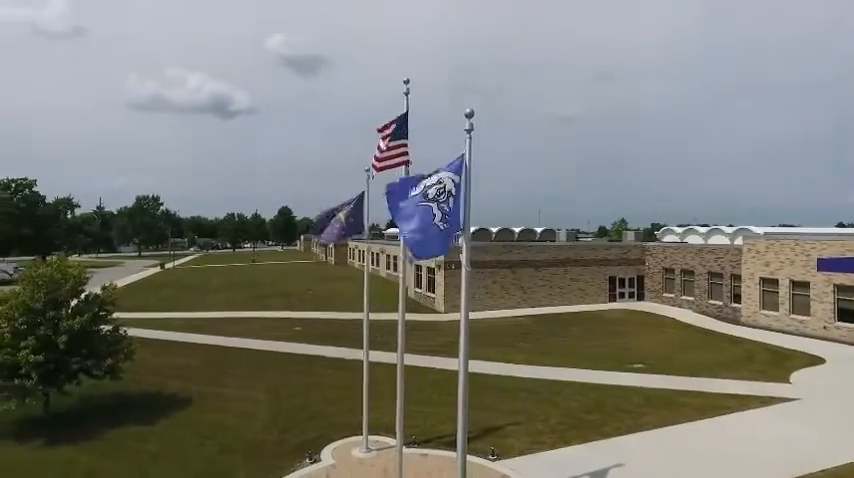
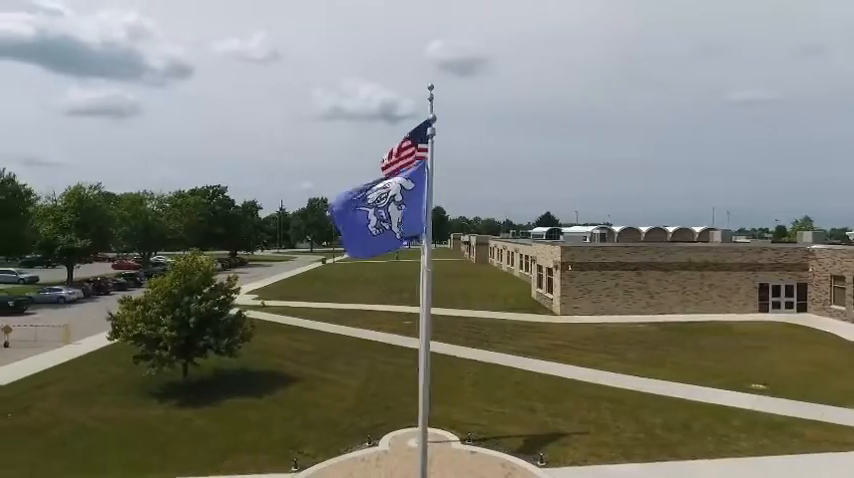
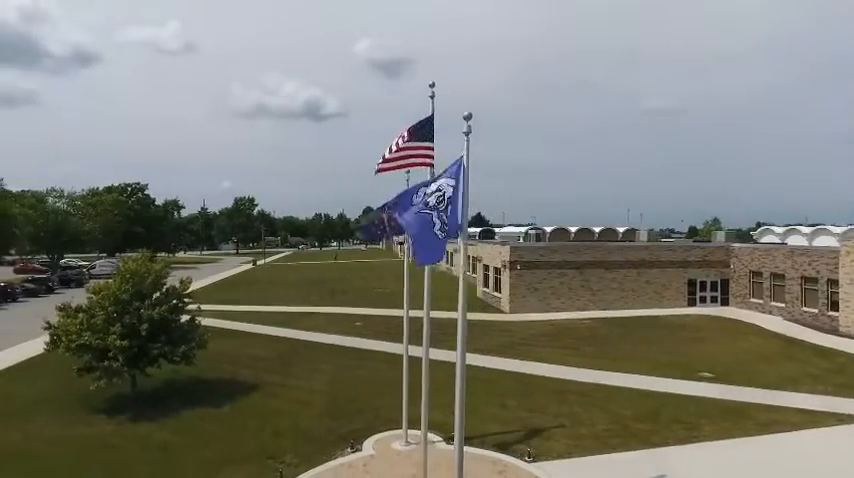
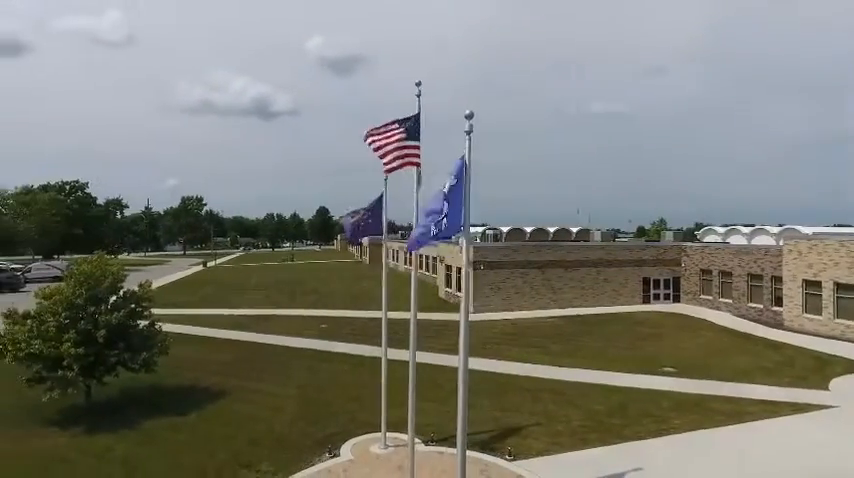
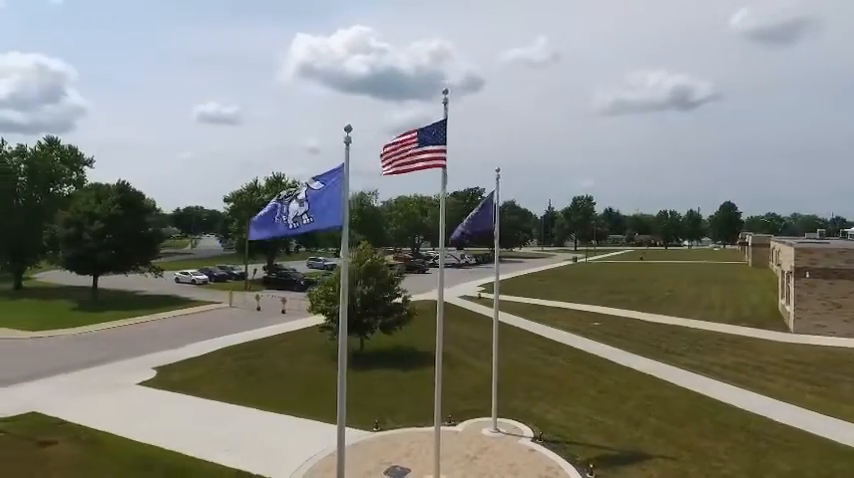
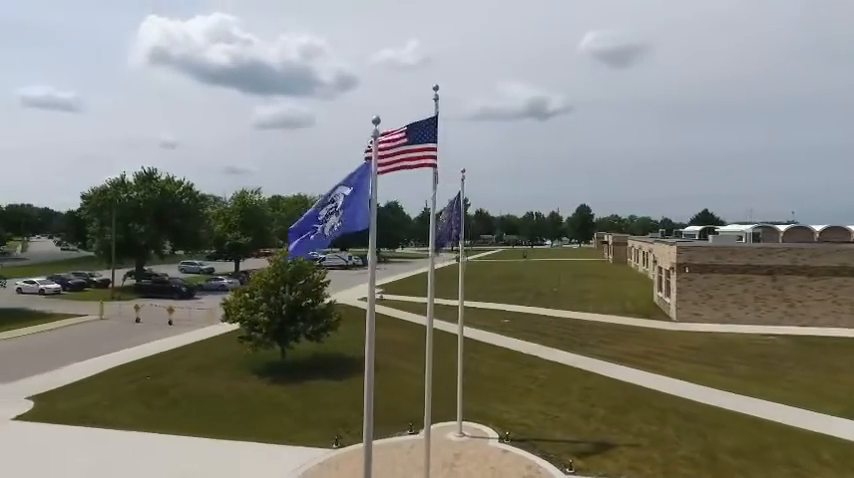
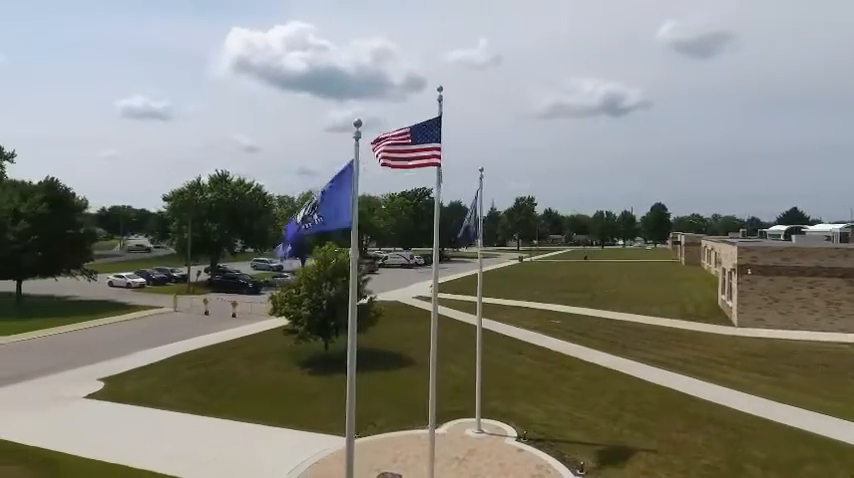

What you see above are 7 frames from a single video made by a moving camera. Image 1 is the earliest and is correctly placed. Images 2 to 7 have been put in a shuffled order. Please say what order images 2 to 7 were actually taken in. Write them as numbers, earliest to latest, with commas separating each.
4, 3, 2, 6, 7, 5
